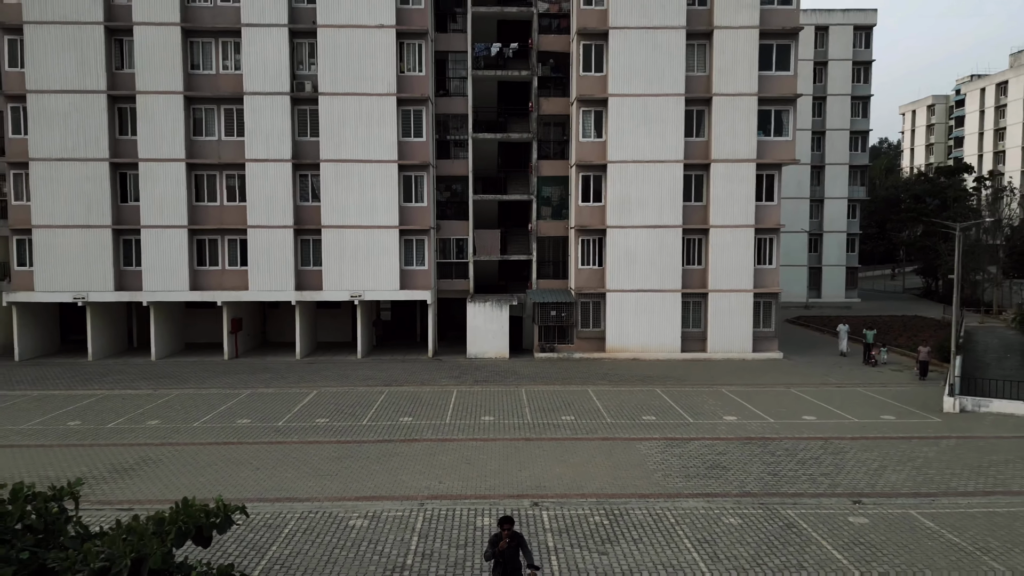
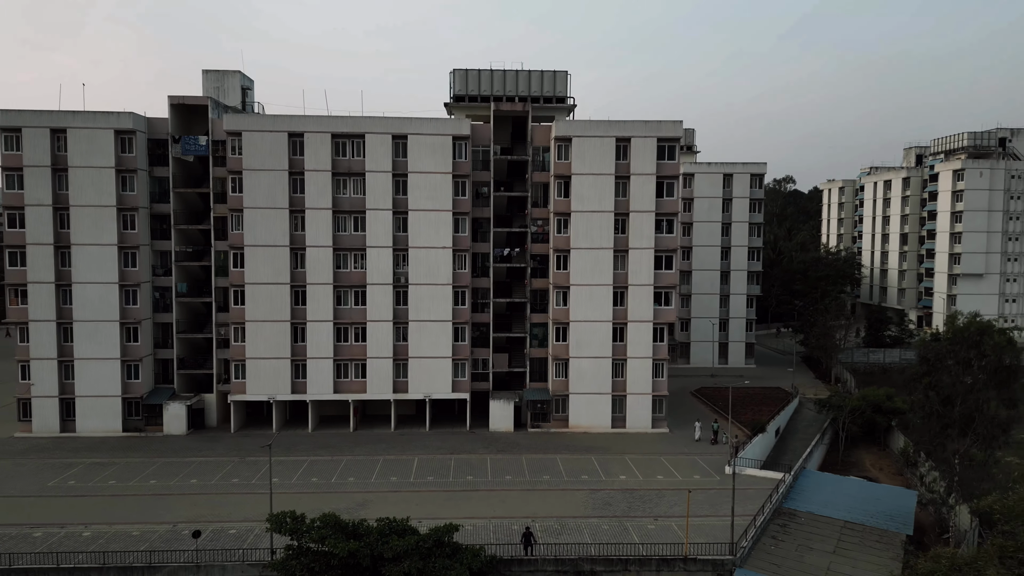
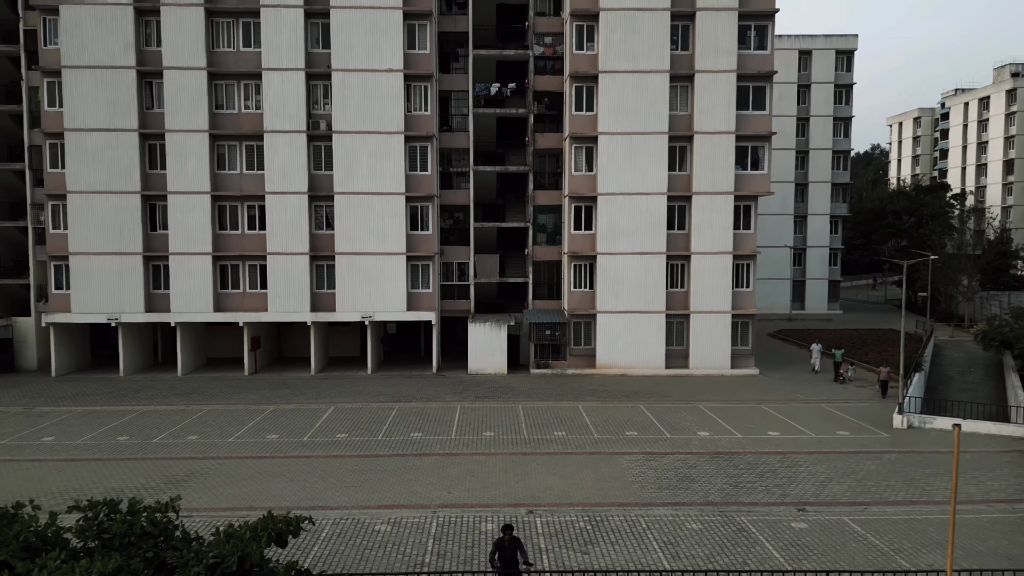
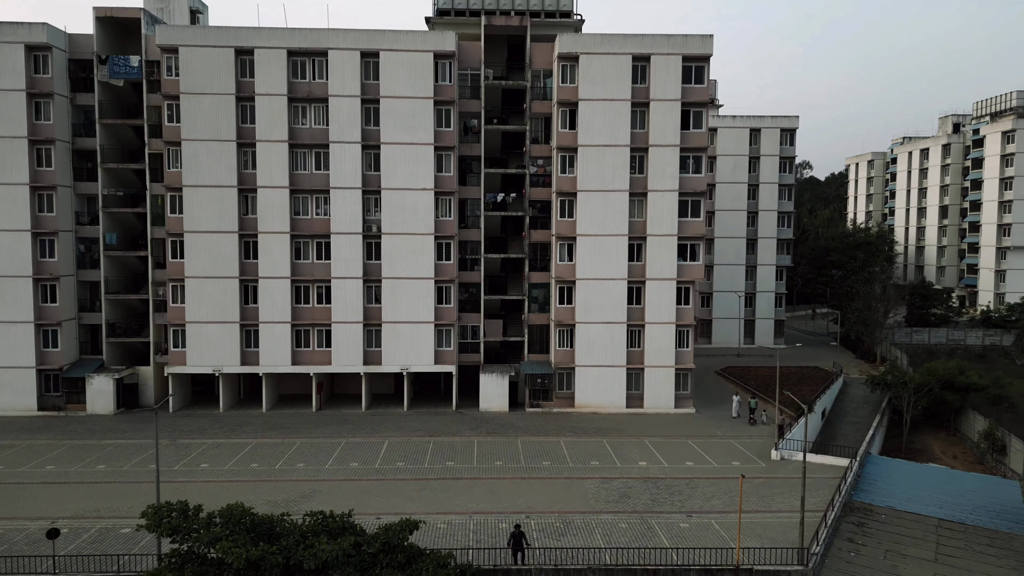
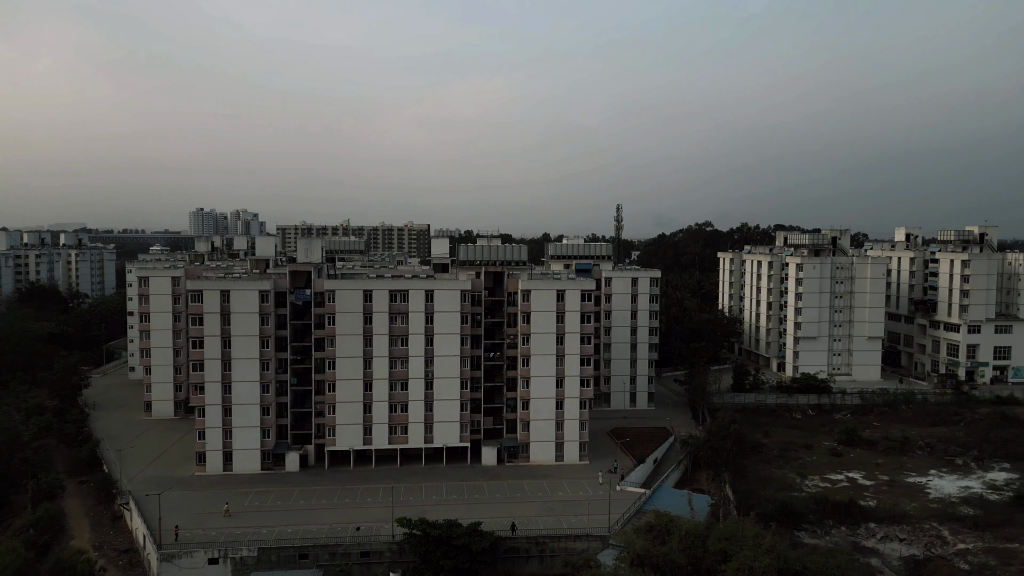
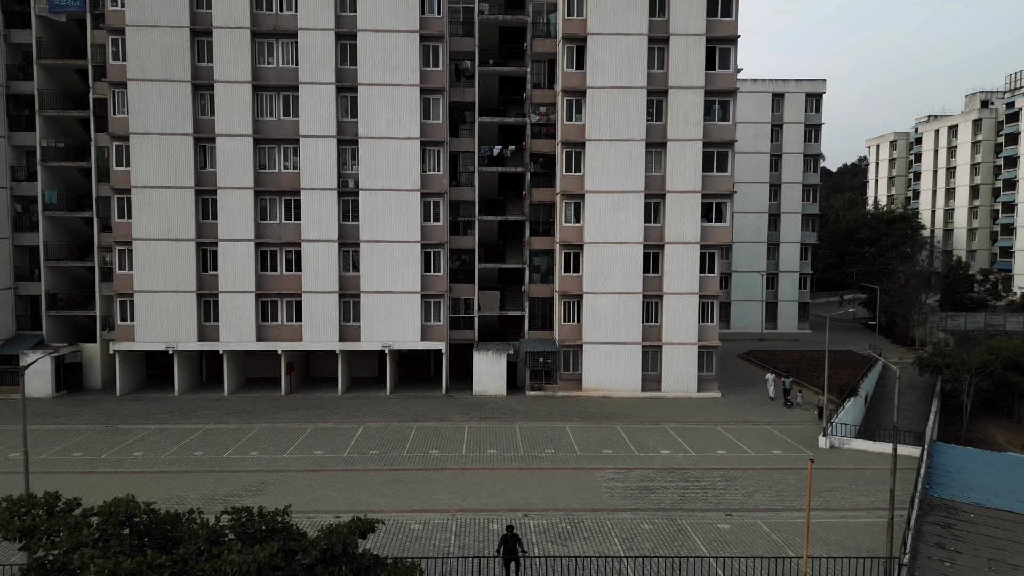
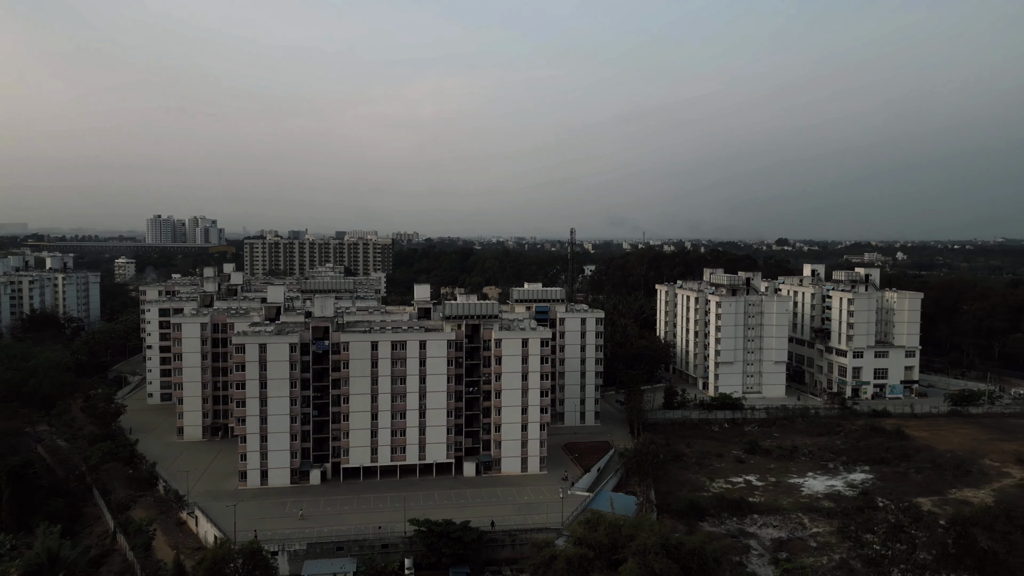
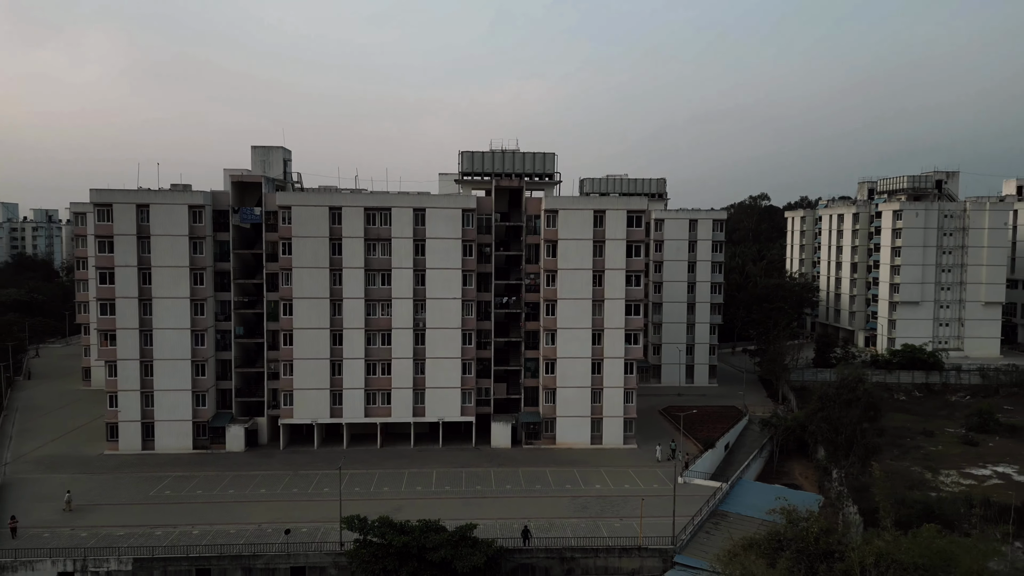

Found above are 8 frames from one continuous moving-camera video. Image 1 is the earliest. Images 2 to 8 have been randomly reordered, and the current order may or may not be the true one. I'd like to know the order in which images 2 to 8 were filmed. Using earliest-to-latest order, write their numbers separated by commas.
3, 6, 4, 2, 8, 5, 7
